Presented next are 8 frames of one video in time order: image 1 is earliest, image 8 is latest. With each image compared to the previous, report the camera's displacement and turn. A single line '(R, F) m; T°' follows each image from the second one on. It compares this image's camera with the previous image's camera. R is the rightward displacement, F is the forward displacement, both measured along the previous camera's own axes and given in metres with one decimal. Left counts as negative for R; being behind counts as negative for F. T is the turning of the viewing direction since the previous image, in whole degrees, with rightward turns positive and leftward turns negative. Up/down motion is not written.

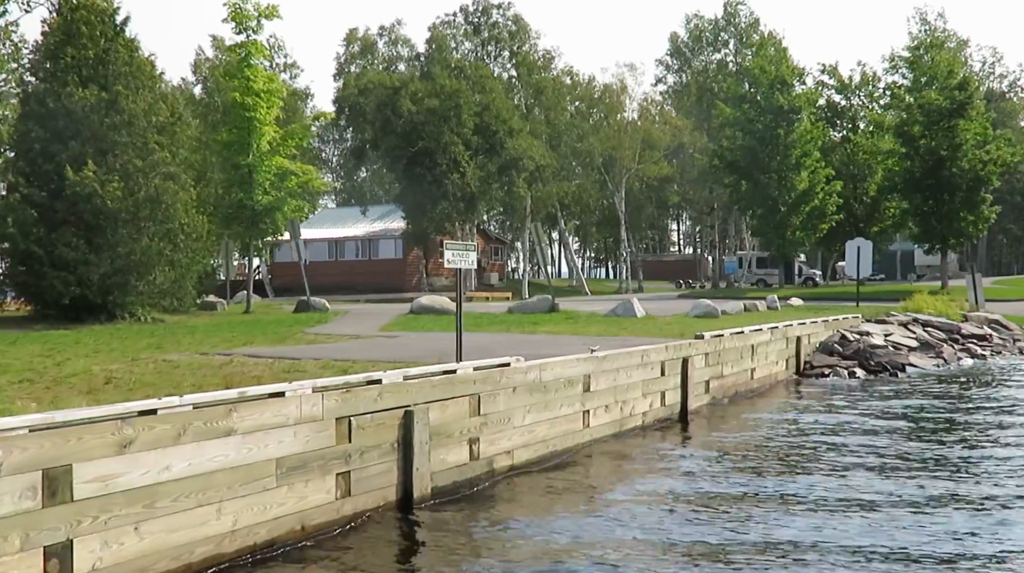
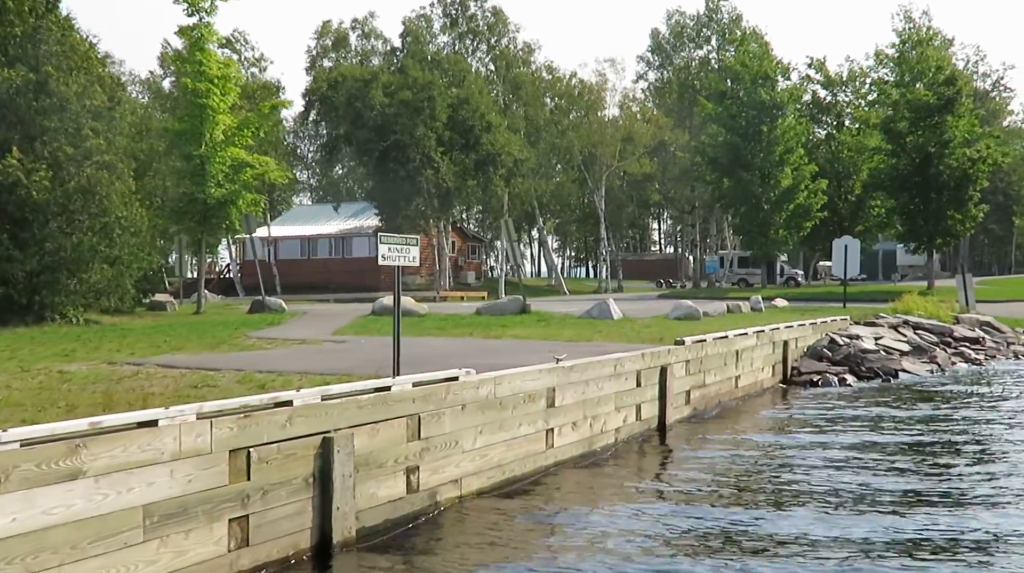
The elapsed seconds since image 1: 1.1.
(+0.3, +2.1) m; +1°
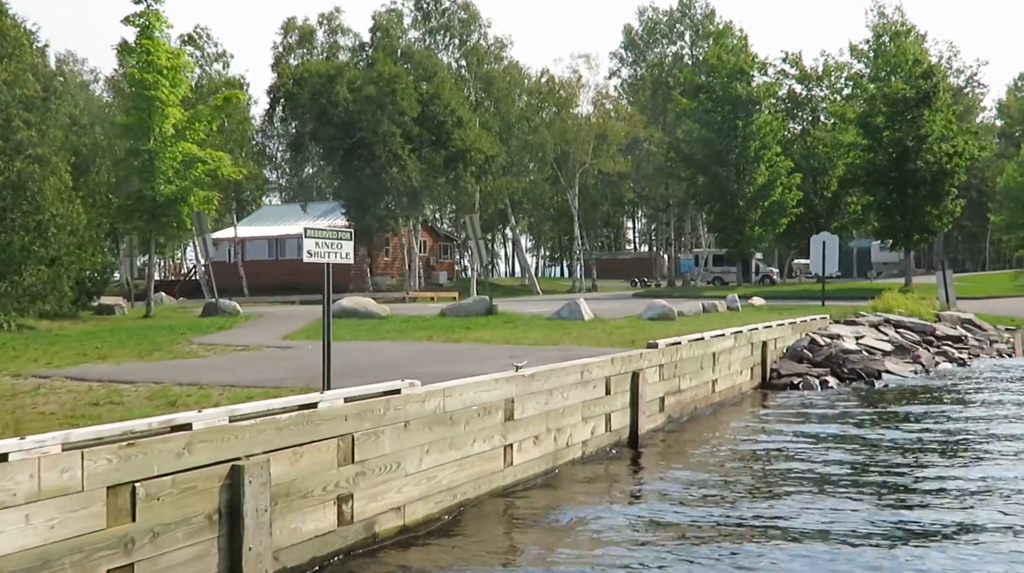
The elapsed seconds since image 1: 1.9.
(+0.2, +1.5) m; +1°
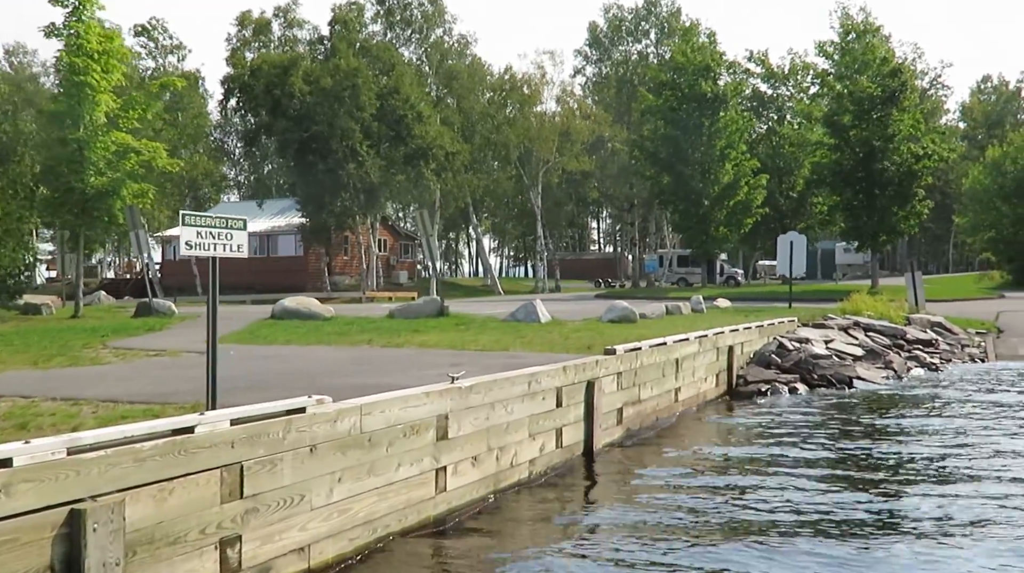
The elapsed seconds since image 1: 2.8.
(+0.3, +1.7) m; +1°
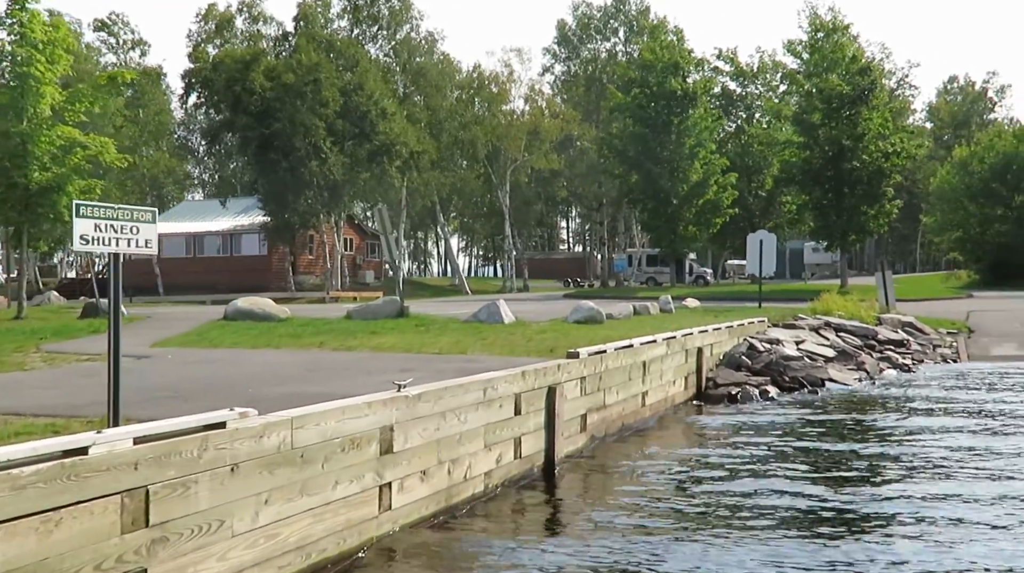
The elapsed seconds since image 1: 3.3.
(+0.2, +1.0) m; +1°
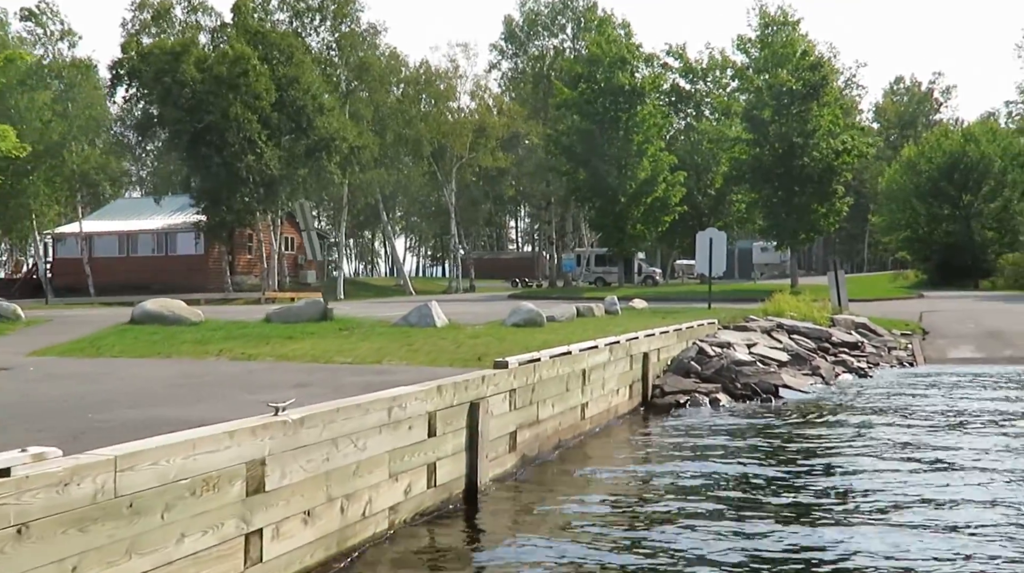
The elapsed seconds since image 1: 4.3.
(+0.3, +2.0) m; +2°
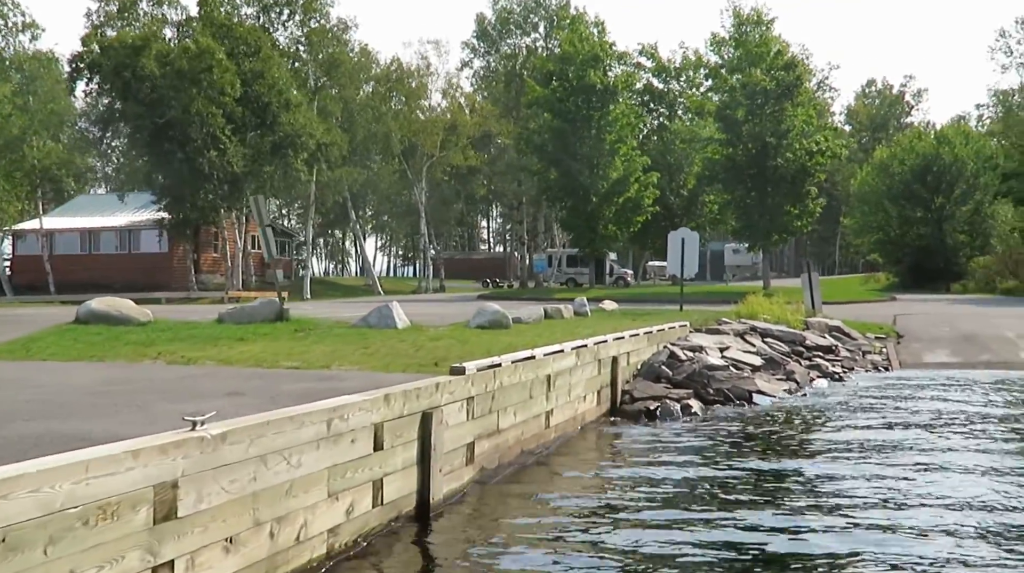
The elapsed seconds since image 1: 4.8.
(+0.1, +1.1) m; +1°
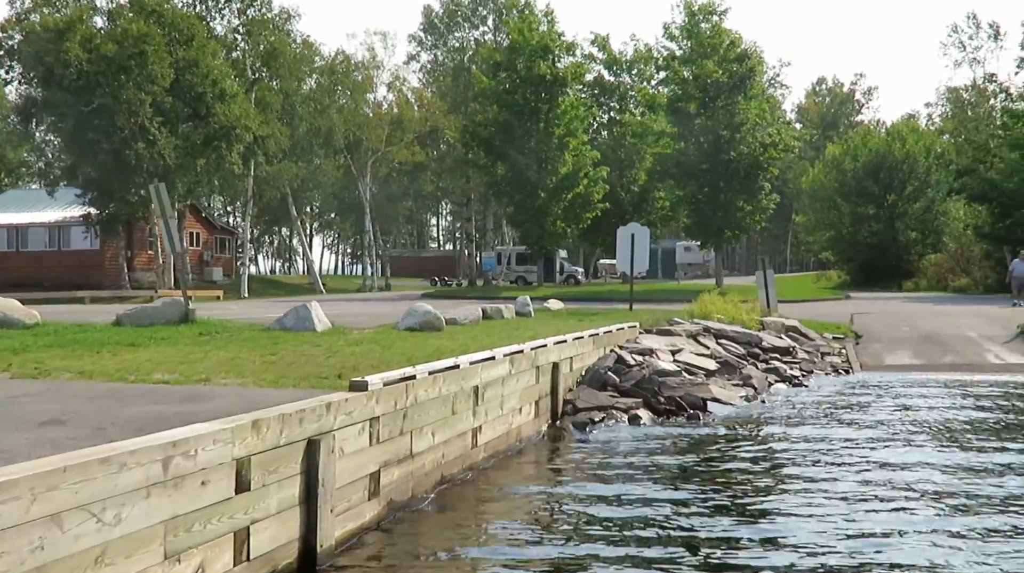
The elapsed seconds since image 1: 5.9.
(+0.3, +2.4) m; +2°
